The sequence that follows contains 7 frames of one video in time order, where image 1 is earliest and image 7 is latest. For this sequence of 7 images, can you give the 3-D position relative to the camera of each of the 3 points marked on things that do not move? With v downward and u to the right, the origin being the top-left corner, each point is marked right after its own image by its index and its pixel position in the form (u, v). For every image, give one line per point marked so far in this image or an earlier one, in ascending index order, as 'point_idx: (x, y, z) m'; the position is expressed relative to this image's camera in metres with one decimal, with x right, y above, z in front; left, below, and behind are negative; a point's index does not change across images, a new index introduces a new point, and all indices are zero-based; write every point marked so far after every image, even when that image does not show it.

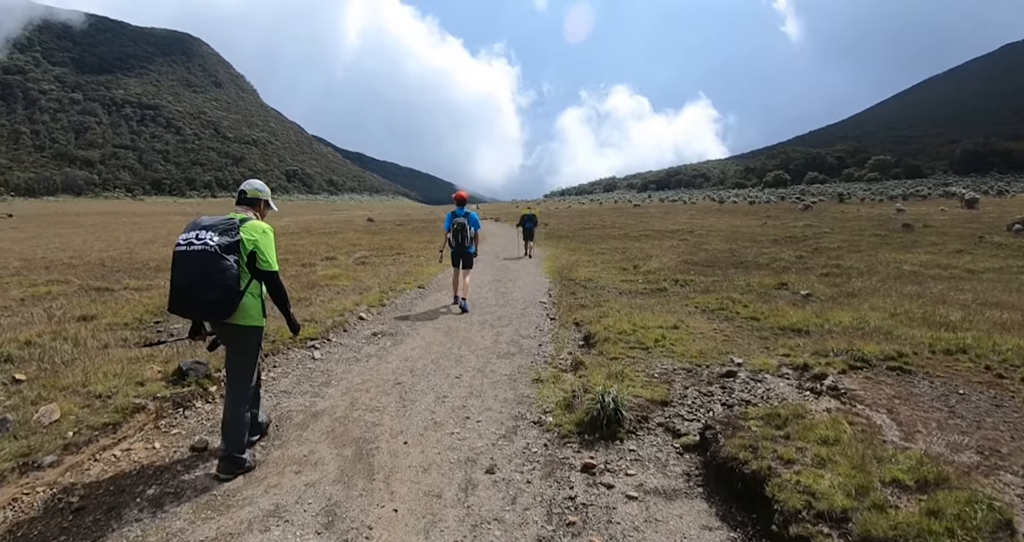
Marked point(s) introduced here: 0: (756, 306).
0: (+7.9, -1.1, +15.7) m
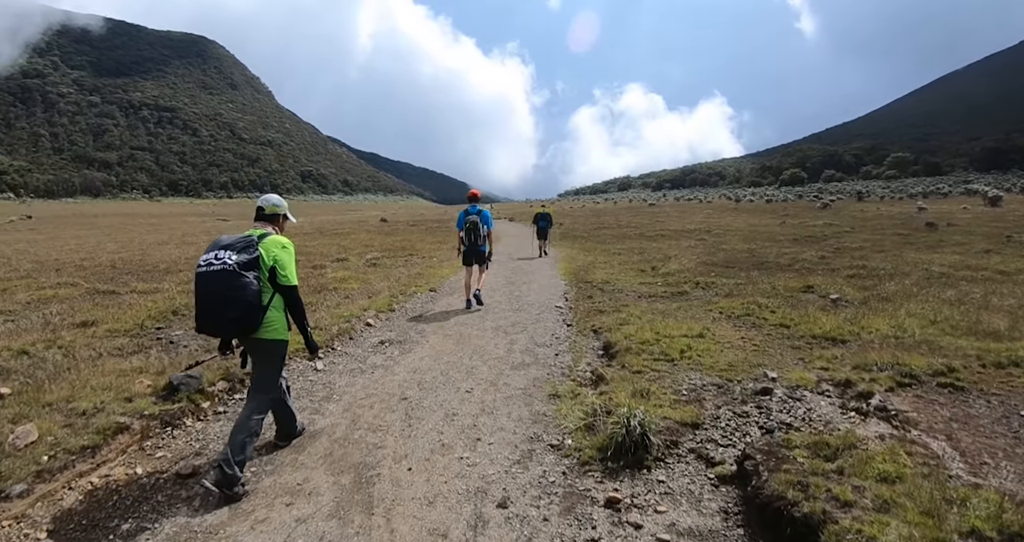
0: (+8.3, -1.3, +14.8) m
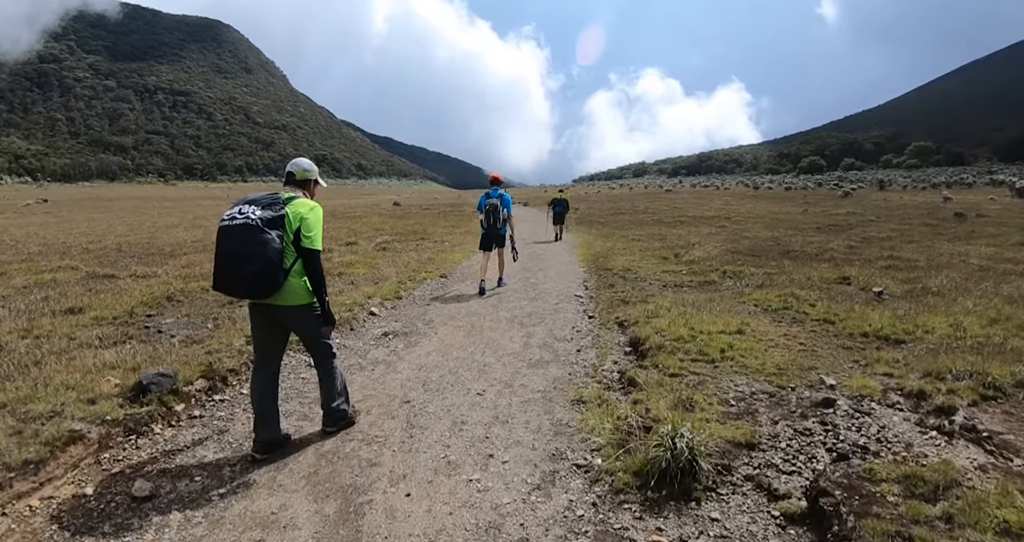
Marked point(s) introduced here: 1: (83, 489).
0: (+8.8, -0.9, +13.5) m
1: (-4.7, -2.4, +5.3) m
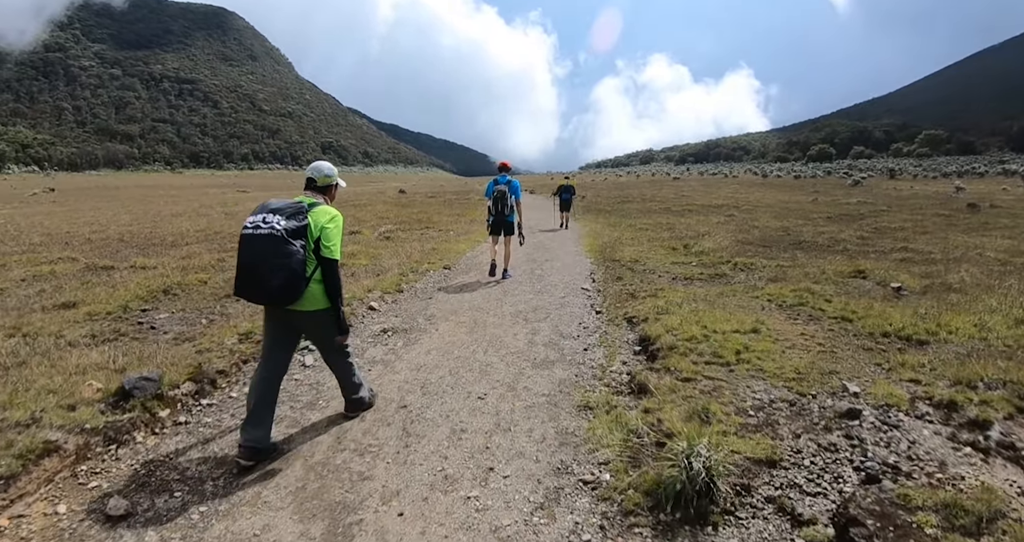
0: (+8.9, -0.8, +13.0) m
1: (-4.7, -2.4, +5.0) m
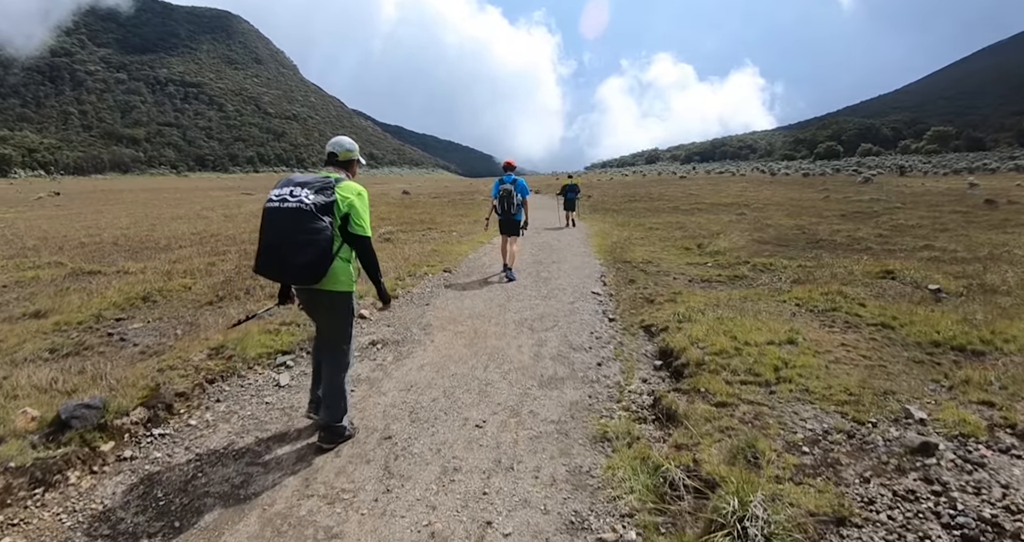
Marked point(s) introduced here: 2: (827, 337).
0: (+9.0, -0.8, +11.8) m
1: (-4.7, -2.5, +4.0) m
2: (+5.8, -1.2, +8.9) m
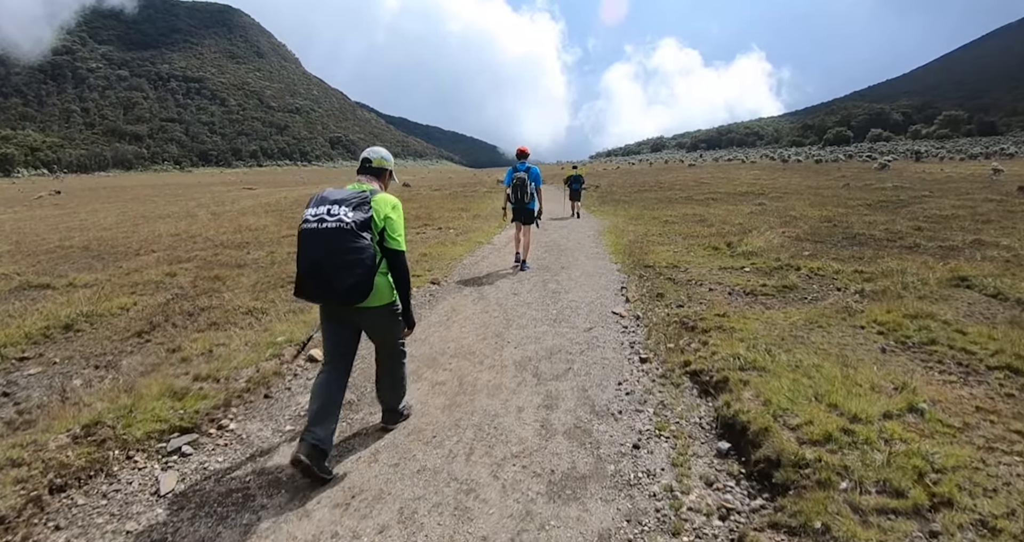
0: (+9.0, -1.1, +9.2) m
1: (-4.8, -3.1, +1.6) m
2: (+5.8, -1.6, +6.4) m
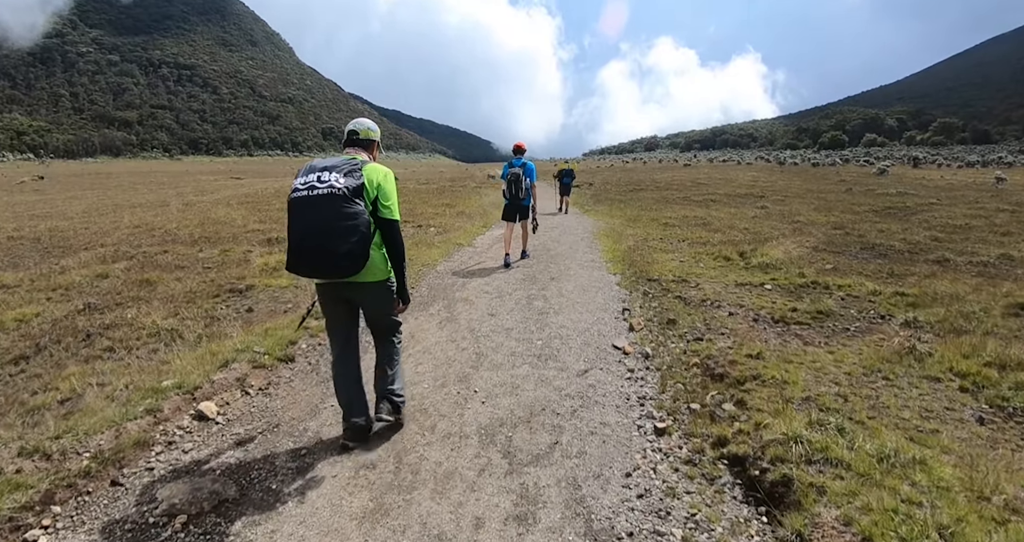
0: (+8.6, -1.7, +7.1) m
1: (-5.2, -3.4, -0.5) m
2: (+5.4, -2.1, +4.3) m
